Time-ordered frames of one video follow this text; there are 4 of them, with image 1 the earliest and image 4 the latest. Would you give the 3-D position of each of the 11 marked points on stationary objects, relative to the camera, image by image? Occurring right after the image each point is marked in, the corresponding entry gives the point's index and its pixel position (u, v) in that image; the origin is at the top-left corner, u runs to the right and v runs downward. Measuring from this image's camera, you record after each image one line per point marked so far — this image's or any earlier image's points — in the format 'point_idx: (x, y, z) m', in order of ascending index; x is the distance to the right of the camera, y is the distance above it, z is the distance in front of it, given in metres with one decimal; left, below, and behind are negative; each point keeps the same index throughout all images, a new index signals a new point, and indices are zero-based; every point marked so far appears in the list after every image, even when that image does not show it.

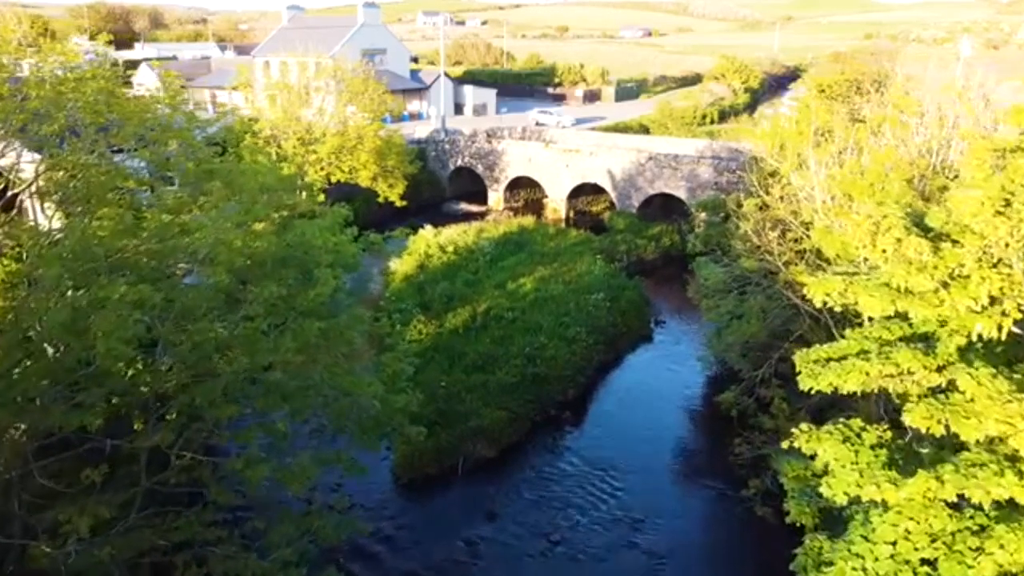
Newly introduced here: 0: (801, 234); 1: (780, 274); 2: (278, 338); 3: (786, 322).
0: (+5.3, +1.0, +14.8) m
1: (+4.8, +0.2, +14.4) m
2: (-3.1, -0.7, +10.8) m
3: (+5.1, -0.7, +15.1) m
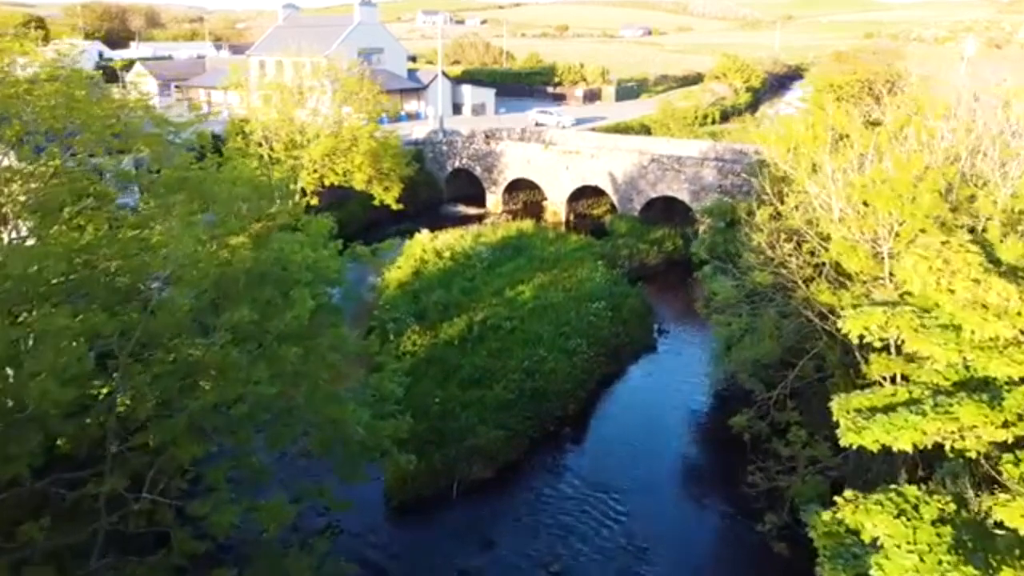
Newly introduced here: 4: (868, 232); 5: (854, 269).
0: (+5.3, +0.7, +13.9) m
1: (+4.8, -0.1, +13.4) m
2: (-3.2, -1.0, +9.8) m
3: (+5.1, -0.9, +14.1) m
4: (+5.5, +0.8, +12.4) m
5: (+5.2, +0.3, +12.3) m
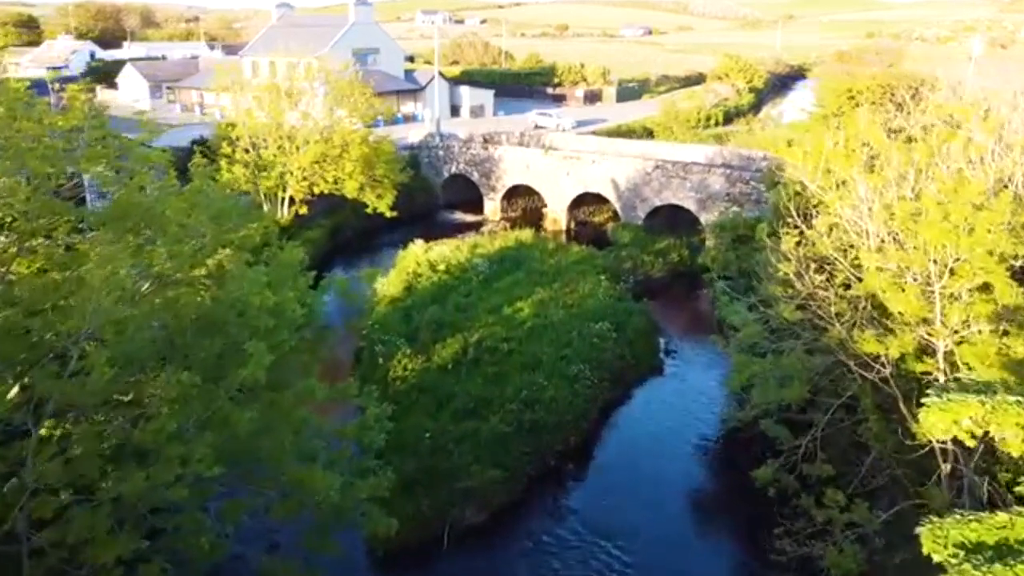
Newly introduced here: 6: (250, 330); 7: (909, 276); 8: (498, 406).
0: (+5.2, +0.1, +12.3) m
1: (+4.7, -0.6, +11.9) m
2: (-3.3, -1.5, +8.3) m
3: (+5.0, -1.5, +12.6) m
4: (+5.4, +0.3, +10.9) m
5: (+5.2, -0.3, +10.7) m
6: (-3.2, -0.5, +9.6) m
7: (+5.4, +0.2, +11.1) m
8: (-0.3, -2.8, +19.3) m
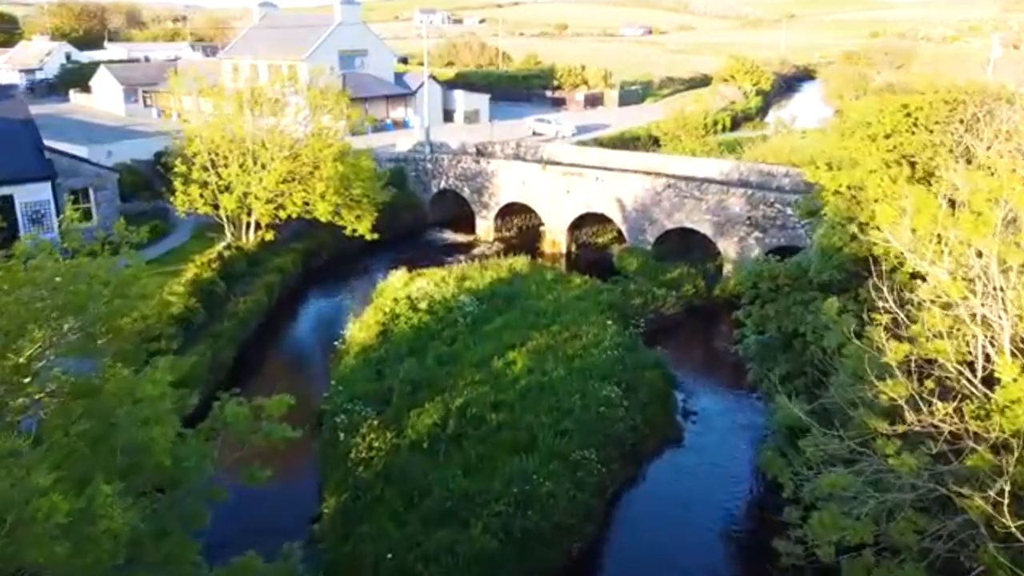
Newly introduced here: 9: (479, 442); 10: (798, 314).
0: (+5.0, -1.2, +8.4) m
1: (+4.5, -2.0, +8.0) m
2: (-3.5, -2.9, +4.4) m
3: (+4.8, -2.8, +8.7) m
4: (+5.2, -1.1, +7.0) m
5: (+4.9, -1.6, +6.8) m
6: (-3.4, -1.9, +5.7) m
7: (+5.2, -1.2, +7.2) m
8: (-0.6, -4.2, +15.4) m
9: (-0.7, -3.4, +17.5) m
10: (+5.7, -0.4, +17.1) m
